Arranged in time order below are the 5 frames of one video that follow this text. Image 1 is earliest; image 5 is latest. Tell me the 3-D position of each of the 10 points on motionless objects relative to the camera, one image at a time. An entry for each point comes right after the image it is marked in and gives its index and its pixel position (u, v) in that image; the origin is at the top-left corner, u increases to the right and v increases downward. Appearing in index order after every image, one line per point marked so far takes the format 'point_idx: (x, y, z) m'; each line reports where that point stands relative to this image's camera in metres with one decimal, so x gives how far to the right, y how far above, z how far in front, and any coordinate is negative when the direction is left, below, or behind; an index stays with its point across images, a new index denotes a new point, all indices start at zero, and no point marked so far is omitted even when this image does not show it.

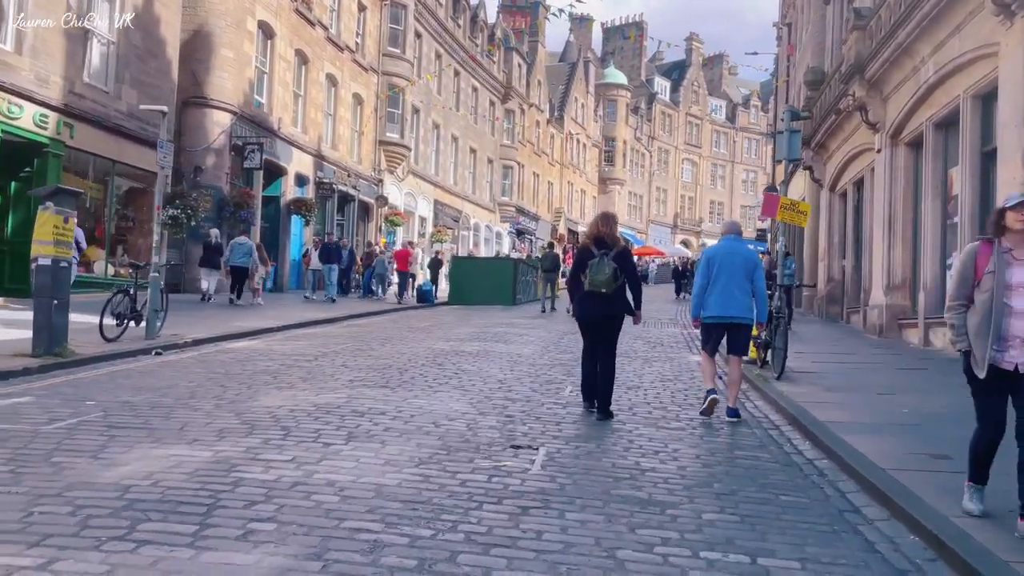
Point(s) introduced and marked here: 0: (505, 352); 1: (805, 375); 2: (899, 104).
0: (-0.1, -1.1, +13.3) m
1: (+4.1, -1.2, +11.1) m
2: (+8.0, +3.8, +16.5) m
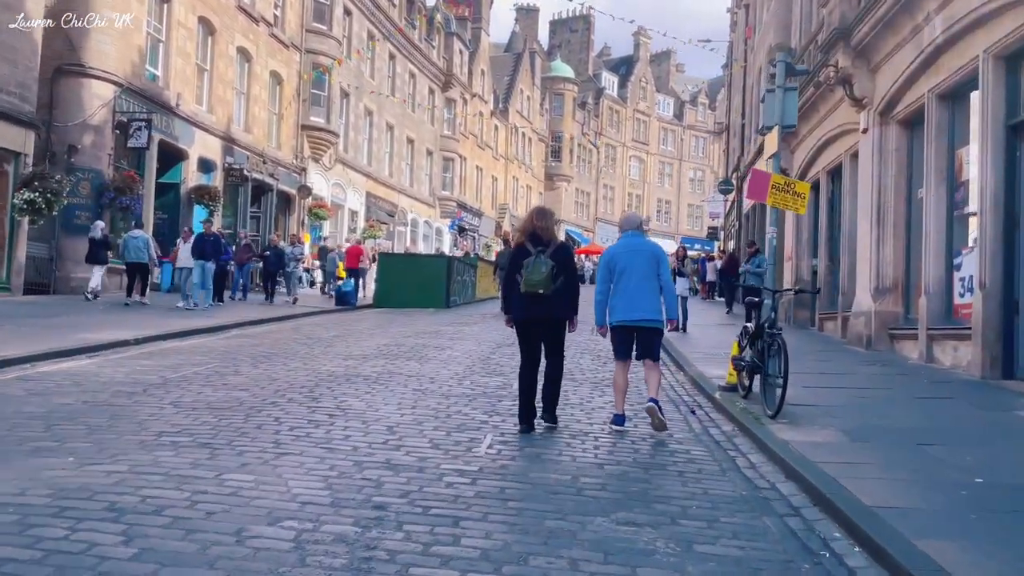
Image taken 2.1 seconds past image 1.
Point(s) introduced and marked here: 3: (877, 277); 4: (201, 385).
0: (-1.3, -1.1, +10.2) m
1: (+3.1, -1.3, +8.3) m
2: (+6.7, +3.7, +13.9) m
3: (+6.6, +0.2, +14.4) m
4: (-3.5, -1.1, +9.0) m
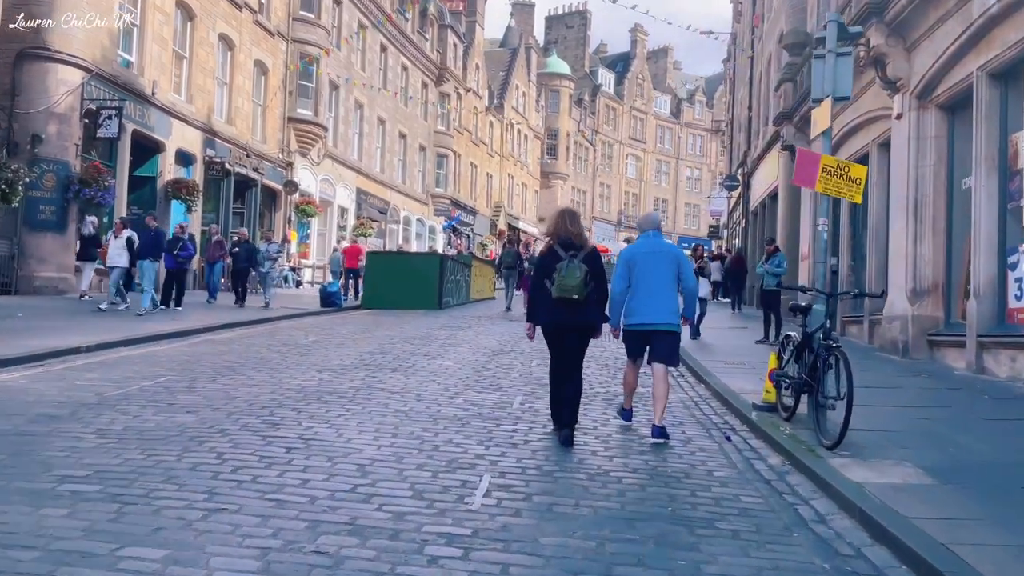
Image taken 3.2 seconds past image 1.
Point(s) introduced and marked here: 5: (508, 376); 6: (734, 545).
0: (-1.3, -1.1, +8.8) m
1: (+3.1, -1.3, +6.9) m
2: (+6.6, +3.7, +12.6) m
3: (+6.6, +0.2, +13.0) m
4: (-3.5, -1.1, +7.6) m
5: (-0.1, -1.2, +10.5) m
6: (+1.3, -1.5, +4.6) m
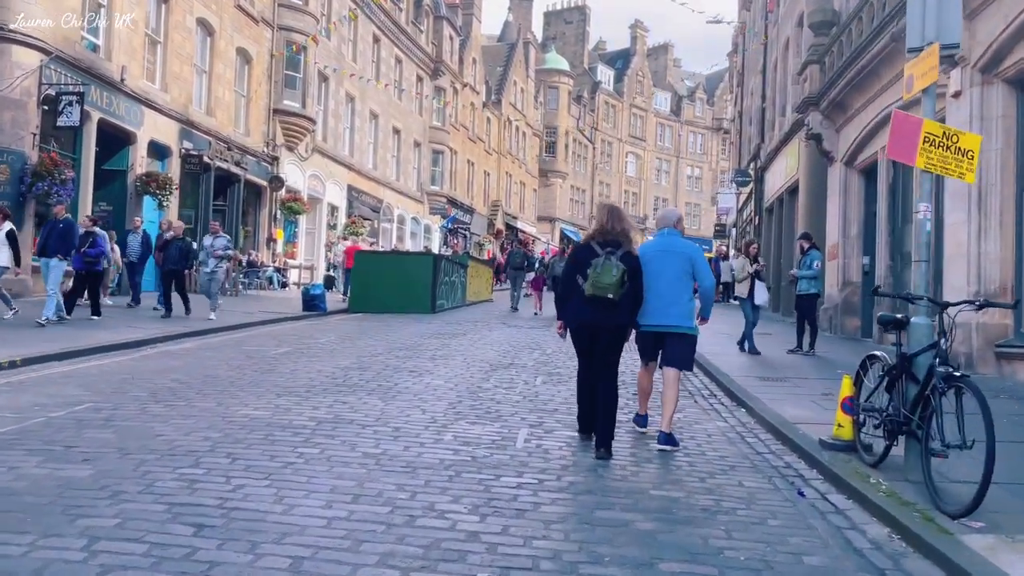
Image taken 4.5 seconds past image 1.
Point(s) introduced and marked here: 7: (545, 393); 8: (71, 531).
0: (-1.3, -1.2, +7.0) m
1: (+3.1, -1.4, +5.1) m
2: (+6.6, +3.7, +10.8) m
3: (+6.6, +0.1, +11.3) m
4: (-3.5, -1.2, +5.8) m
5: (0.0, -1.2, +8.7) m
6: (+1.3, -1.5, +2.8) m
7: (+0.4, -1.2, +9.3) m
8: (-2.3, -1.2, +4.1) m
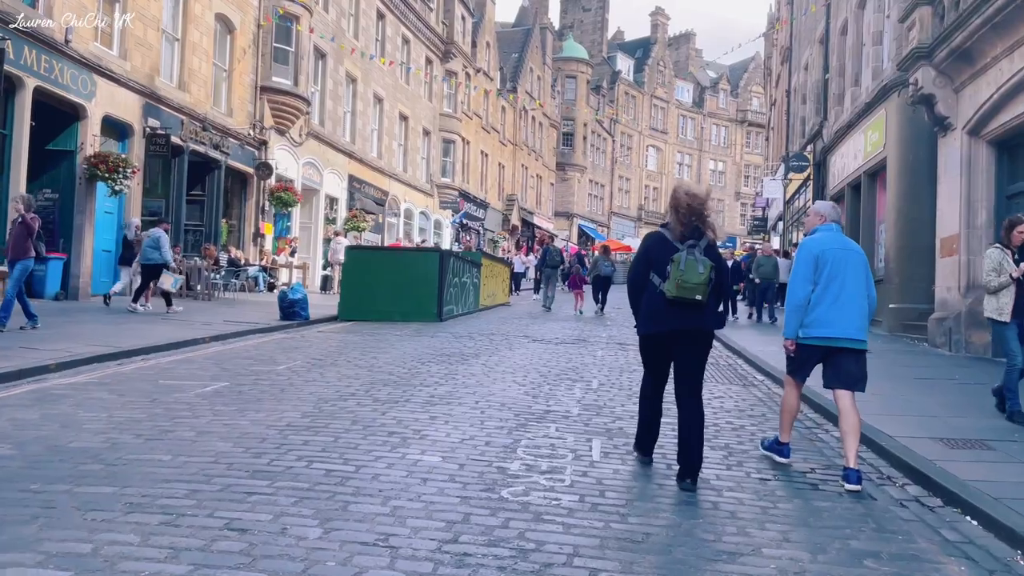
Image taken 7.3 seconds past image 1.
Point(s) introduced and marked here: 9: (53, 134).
0: (-1.0, -1.3, +3.1) m
1: (+3.3, -1.5, +1.3) m
2: (+7.0, +3.6, +6.8) m
3: (+6.9, 0.0, +7.3) m
4: (-3.2, -1.3, +2.0) m
5: (+0.3, -1.3, +4.8) m
6: (+1.5, -1.6, -1.1) m
7: (+0.7, -1.3, +5.4) m
8: (-2.0, -1.4, +0.3) m
9: (-11.0, +3.7, +19.1) m
